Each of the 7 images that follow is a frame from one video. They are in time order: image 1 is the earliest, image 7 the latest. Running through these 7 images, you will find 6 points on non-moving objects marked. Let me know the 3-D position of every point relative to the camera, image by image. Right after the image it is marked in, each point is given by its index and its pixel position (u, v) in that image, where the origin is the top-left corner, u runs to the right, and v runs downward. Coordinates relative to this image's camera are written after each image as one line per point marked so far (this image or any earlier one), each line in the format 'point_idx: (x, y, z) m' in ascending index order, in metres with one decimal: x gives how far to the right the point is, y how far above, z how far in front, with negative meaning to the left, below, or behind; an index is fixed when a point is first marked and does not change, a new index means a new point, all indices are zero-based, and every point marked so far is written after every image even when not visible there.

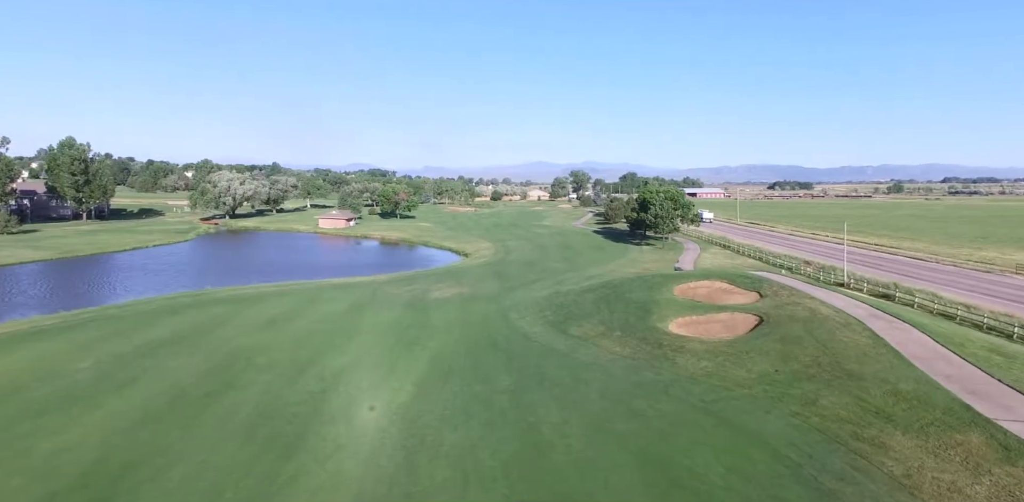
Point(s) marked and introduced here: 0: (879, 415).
0: (+12.3, -5.5, +19.8) m
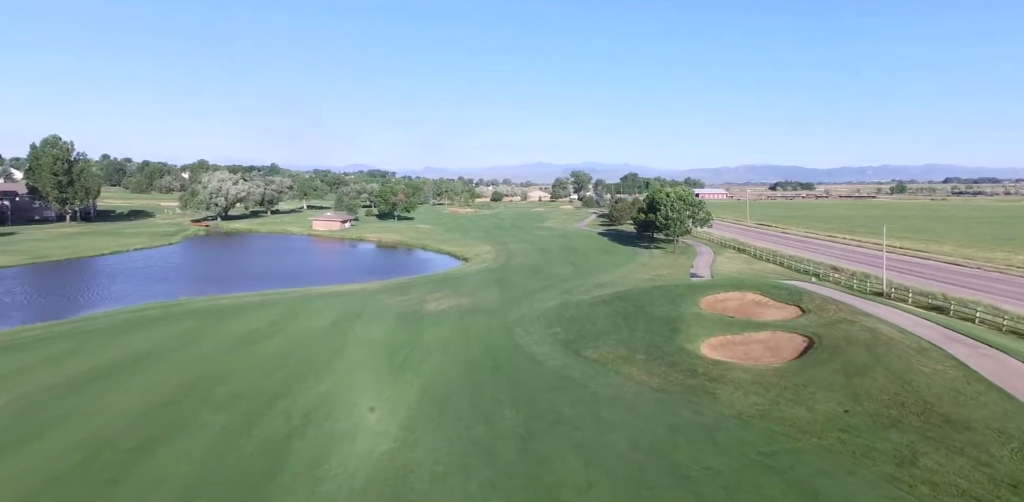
0: (+12.5, -5.9, +15.1) m
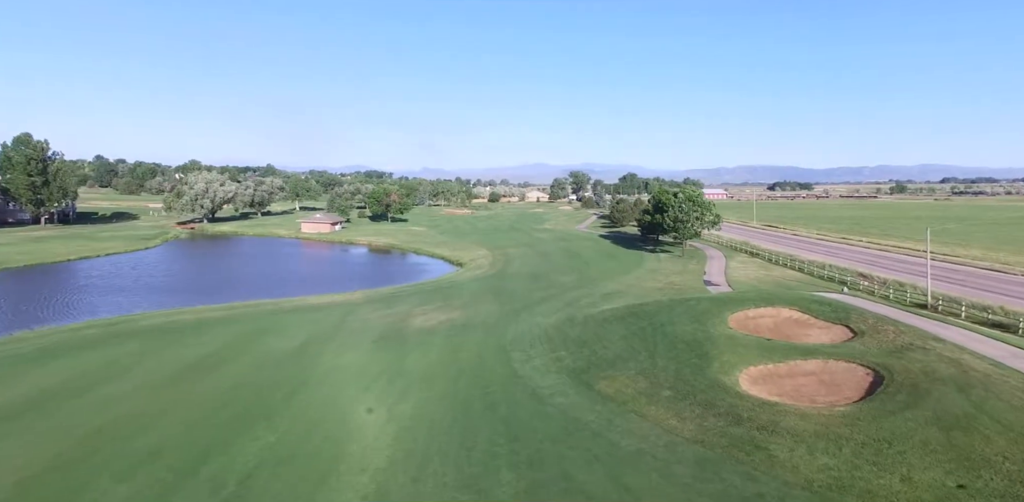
0: (+12.5, -6.4, +10.0) m
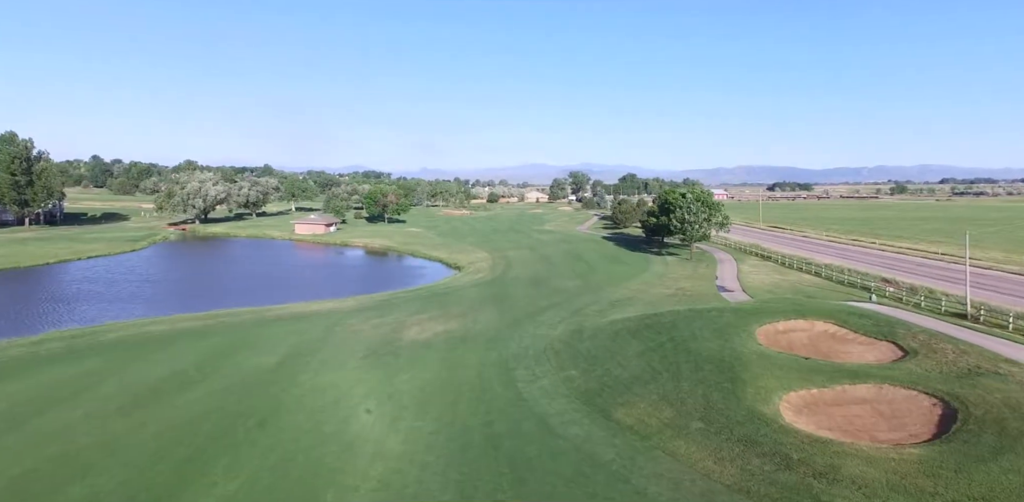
0: (+12.7, -6.7, +6.7) m
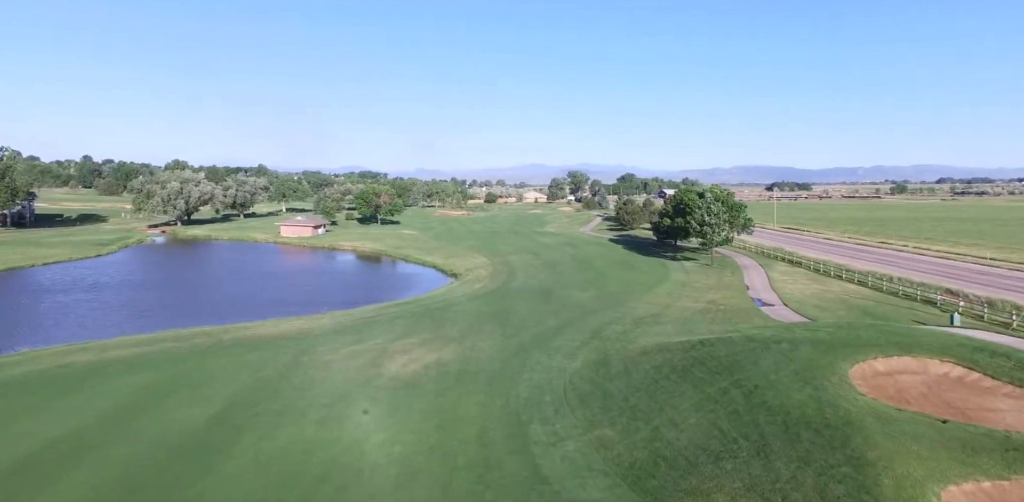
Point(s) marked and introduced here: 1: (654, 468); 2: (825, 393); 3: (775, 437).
0: (+13.3, -7.2, -0.4) m
1: (+4.2, -6.2, +17.6) m
2: (+10.0, -4.7, +19.3) m
3: (+7.6, -5.4, +17.3) m
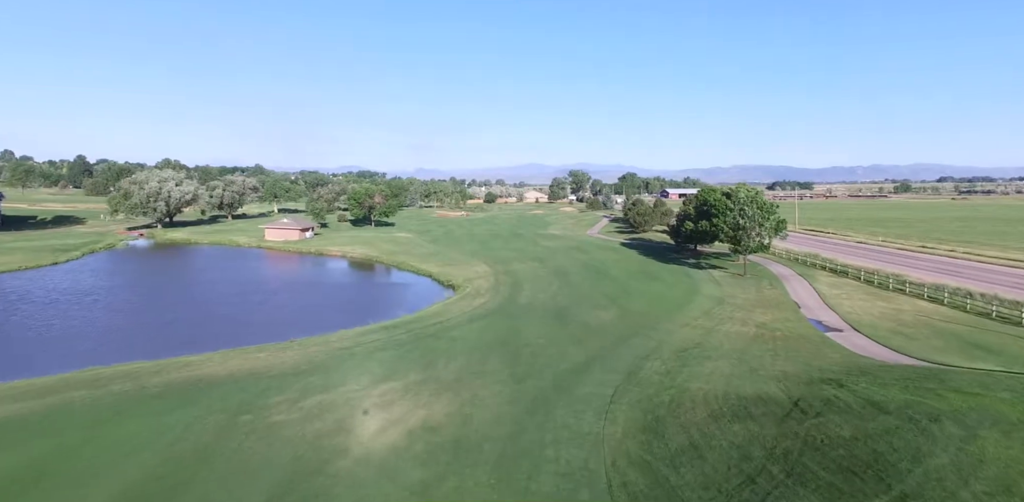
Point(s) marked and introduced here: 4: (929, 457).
0: (+13.9, -8.1, -8.6) m
1: (+4.8, -7.0, +9.4) m
2: (+10.6, -5.5, +11.1) m
3: (+8.2, -6.2, +9.2) m
4: (+10.9, -4.9, +15.3) m
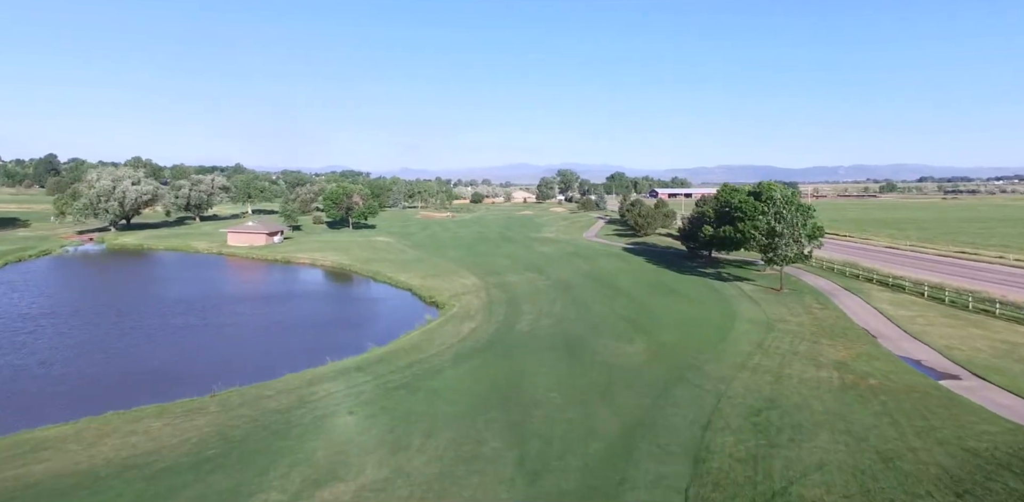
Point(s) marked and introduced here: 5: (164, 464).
0: (+15.1, -9.0, -18.0) m
1: (+5.5, -7.9, -0.2) m
2: (+11.3, -6.4, +1.6) m
3: (+9.0, -7.1, -0.4) m
4: (+11.5, -5.8, +5.8) m
5: (-11.2, -6.8, +19.2) m
